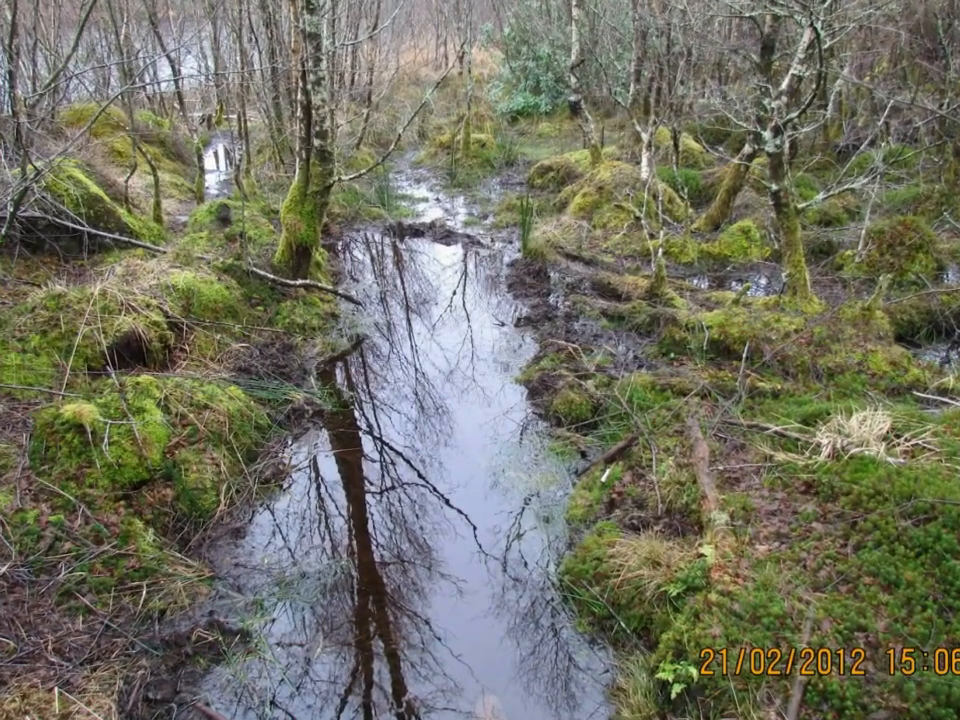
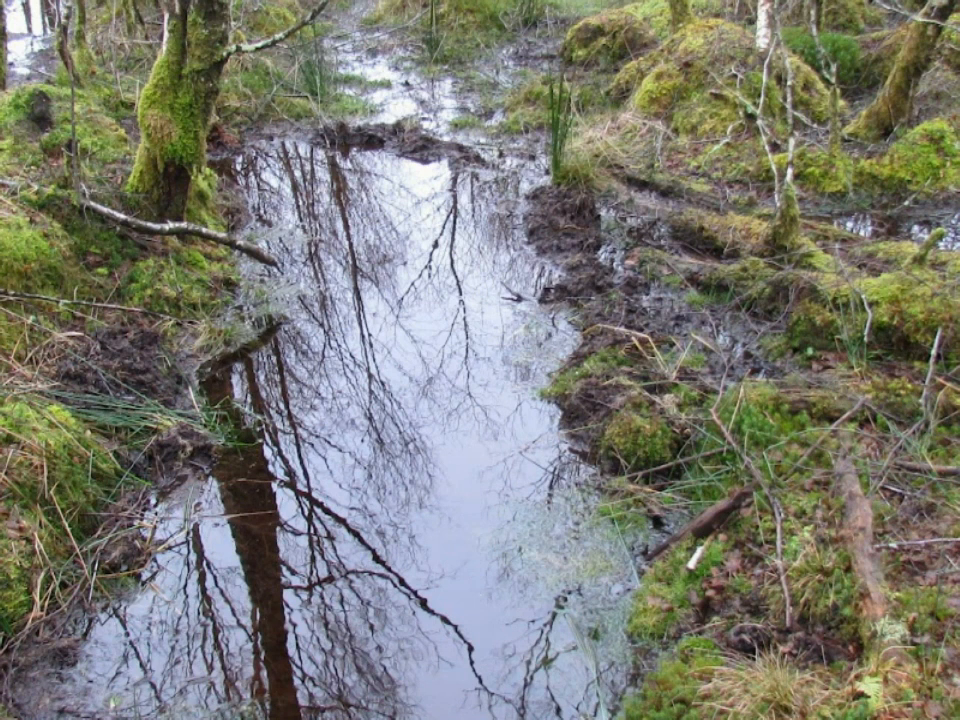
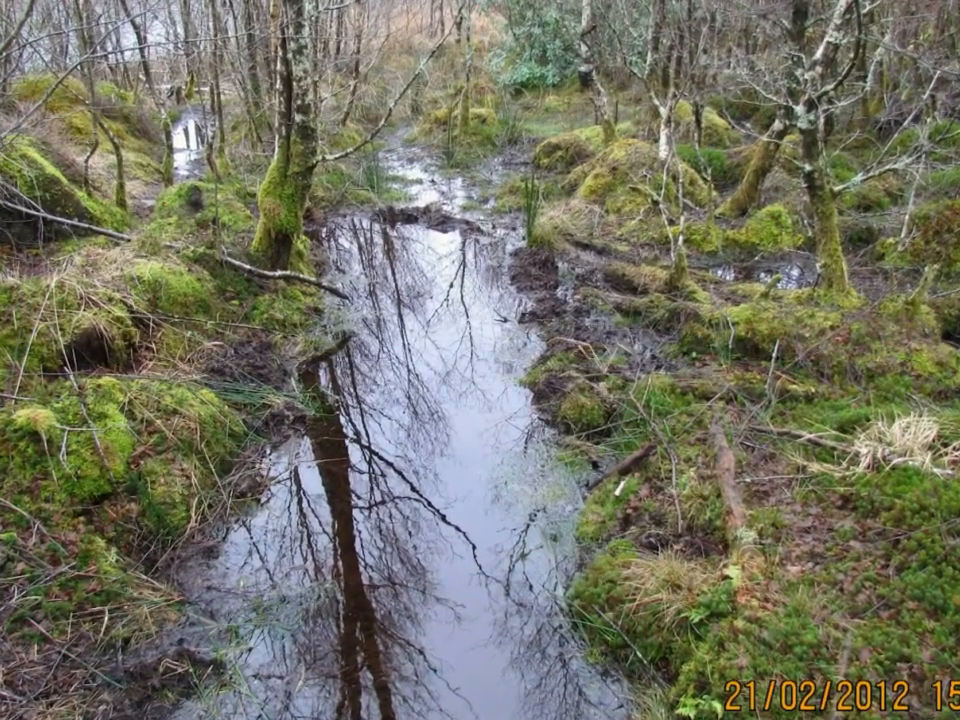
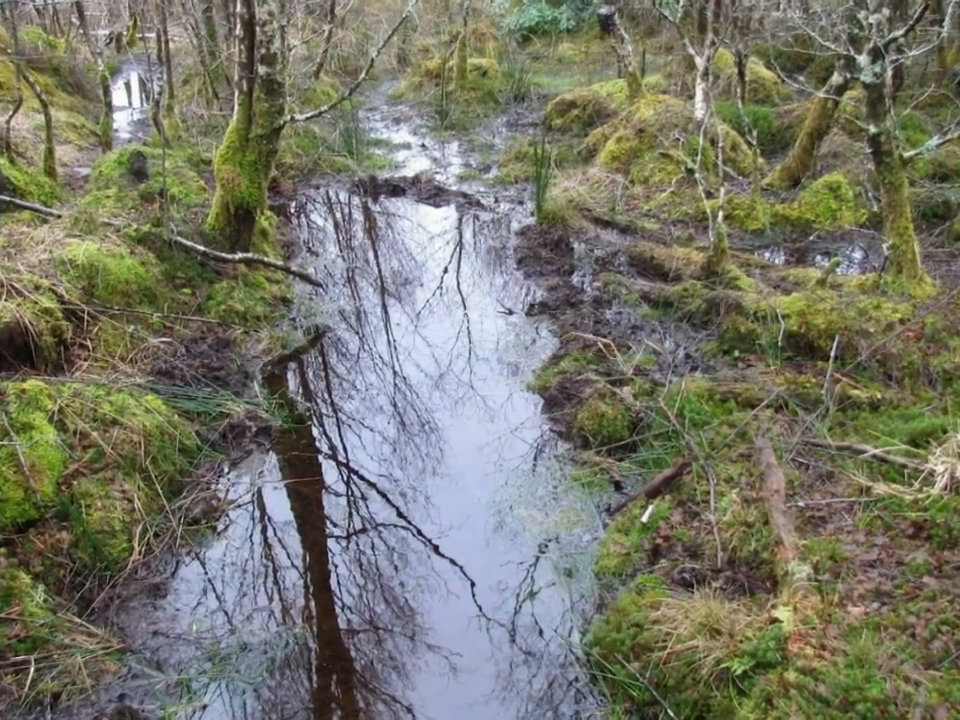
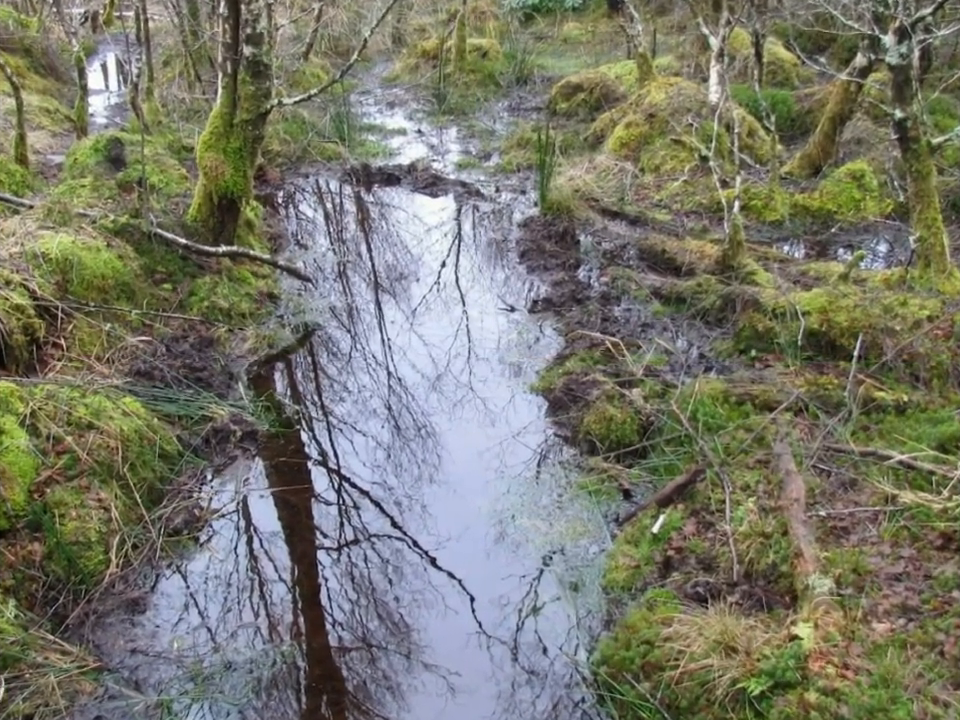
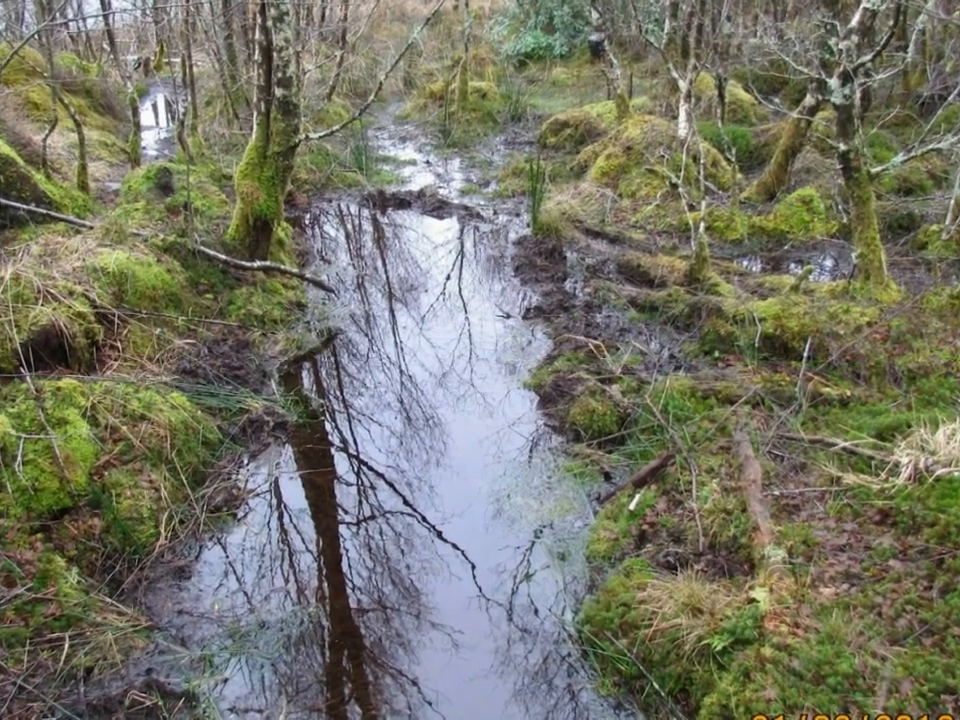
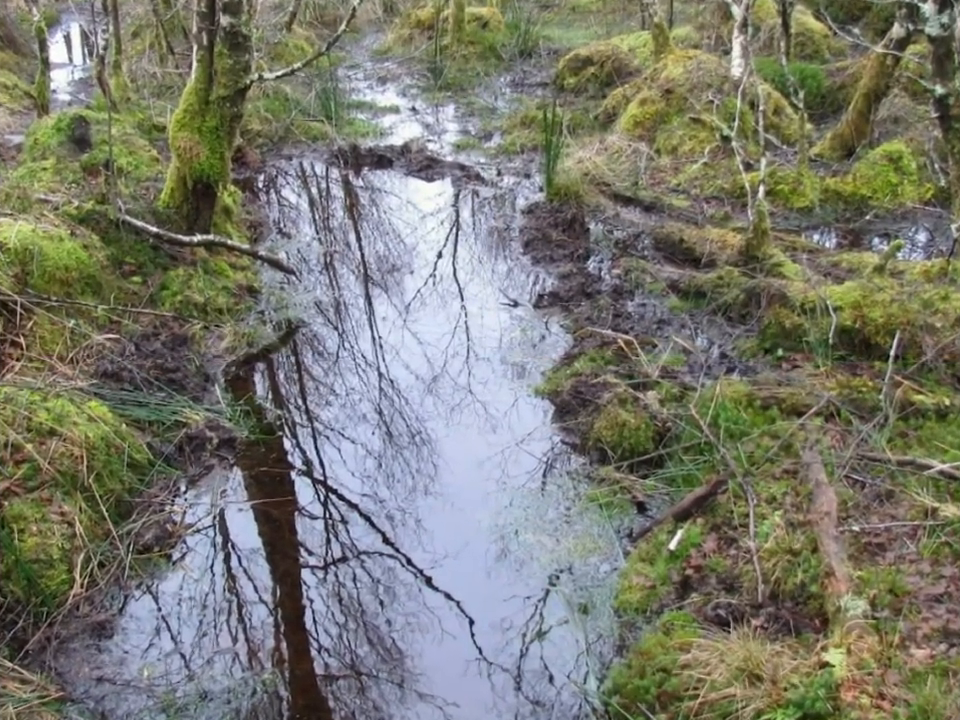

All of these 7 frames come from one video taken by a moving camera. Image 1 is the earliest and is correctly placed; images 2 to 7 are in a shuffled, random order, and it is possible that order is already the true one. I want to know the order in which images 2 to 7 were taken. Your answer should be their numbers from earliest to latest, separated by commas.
3, 6, 4, 5, 7, 2
